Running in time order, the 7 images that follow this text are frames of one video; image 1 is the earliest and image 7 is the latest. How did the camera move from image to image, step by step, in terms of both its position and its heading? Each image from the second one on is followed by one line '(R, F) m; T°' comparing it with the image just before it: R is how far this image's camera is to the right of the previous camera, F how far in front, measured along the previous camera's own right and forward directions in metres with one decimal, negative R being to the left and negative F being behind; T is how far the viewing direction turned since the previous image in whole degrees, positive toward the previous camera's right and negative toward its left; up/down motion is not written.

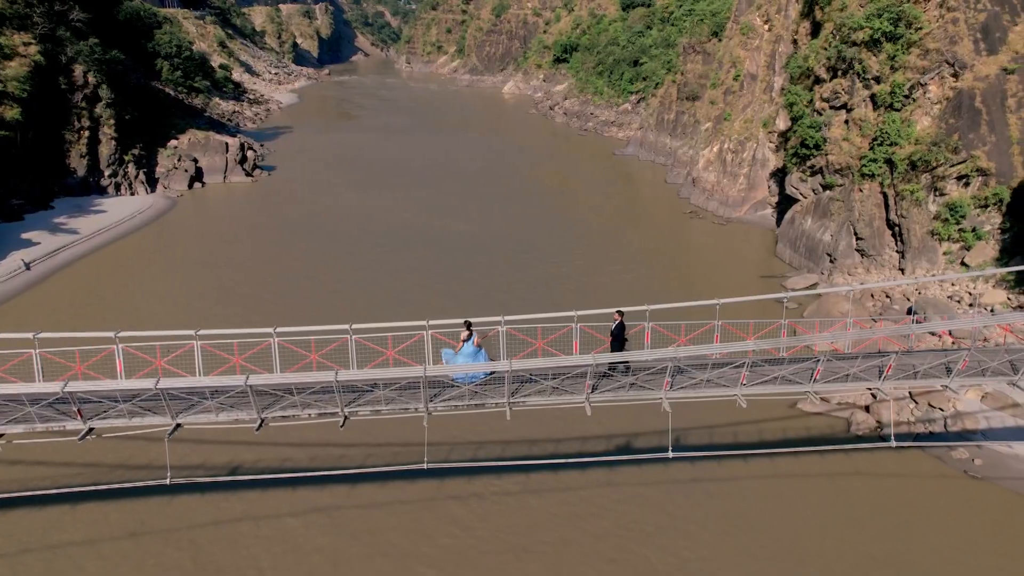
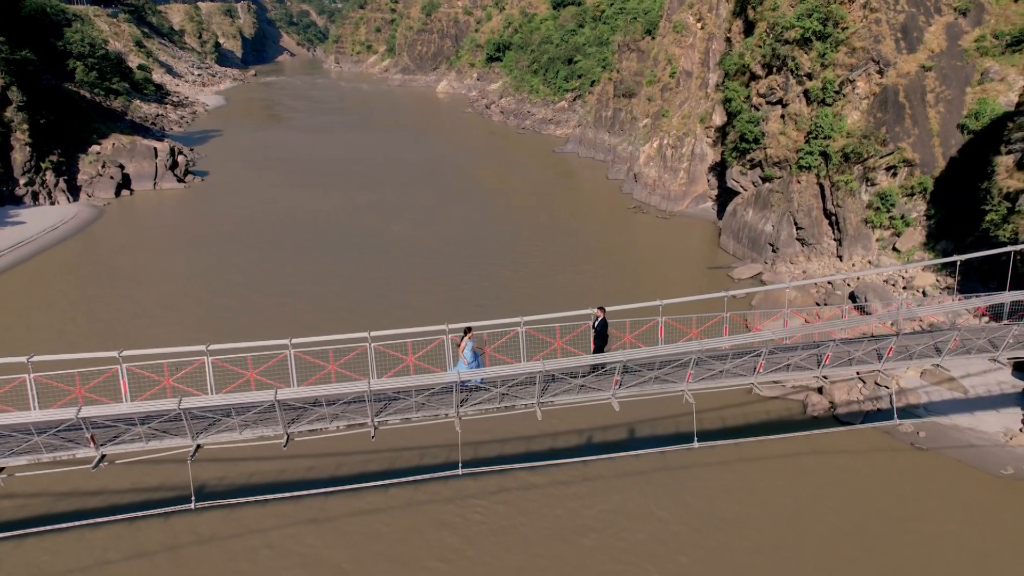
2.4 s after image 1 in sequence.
(-0.9, +0.1) m; +6°
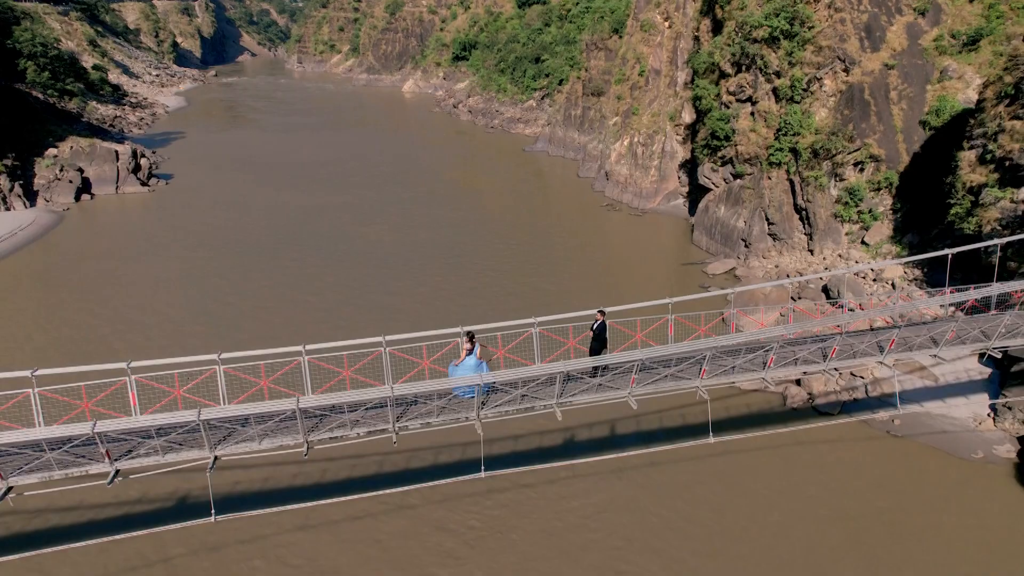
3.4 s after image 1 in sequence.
(-0.5, 0.0) m; +3°
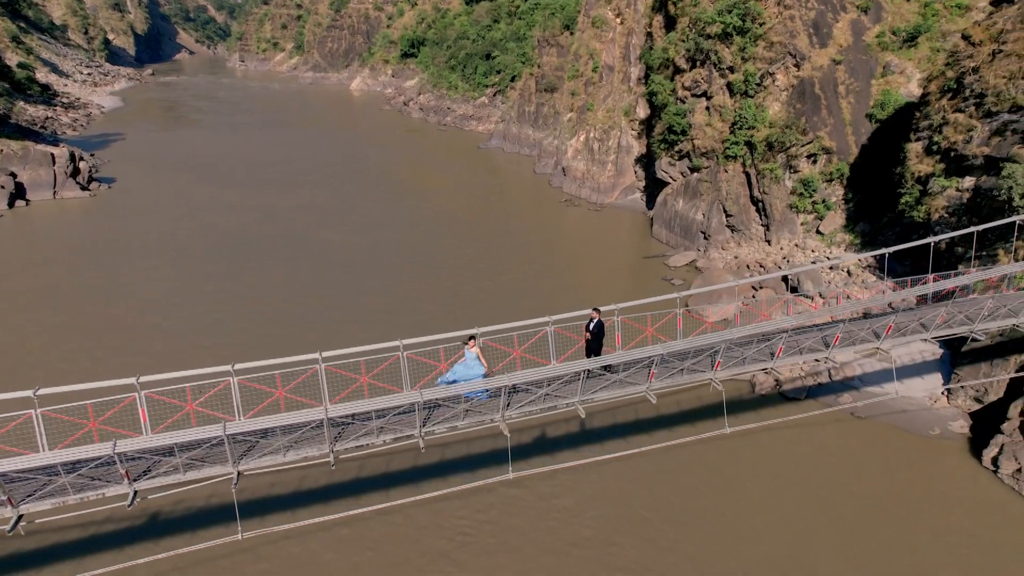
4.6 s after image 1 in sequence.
(-0.7, +0.1) m; +4°
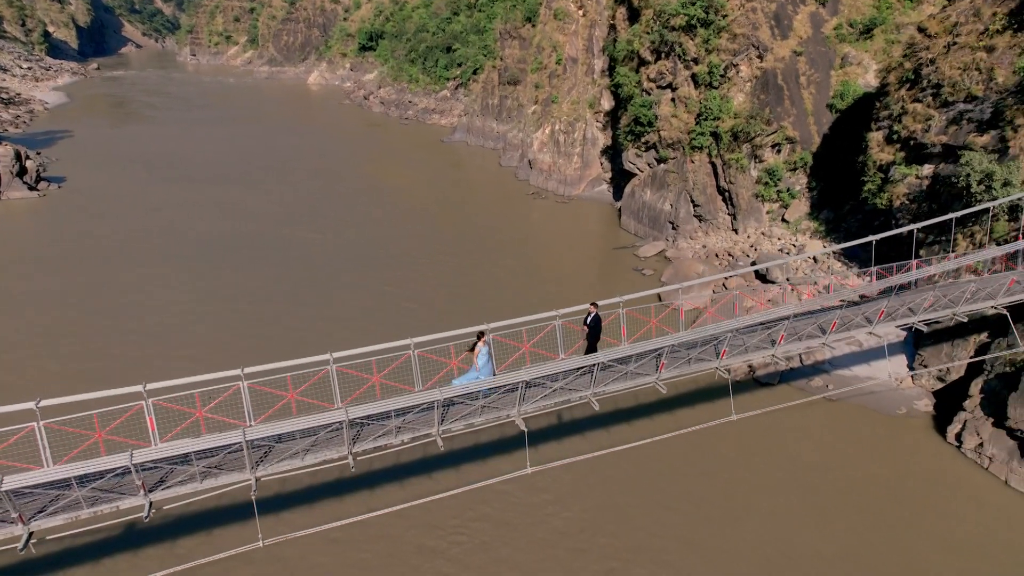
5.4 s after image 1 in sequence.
(-0.5, 0.0) m; +3°
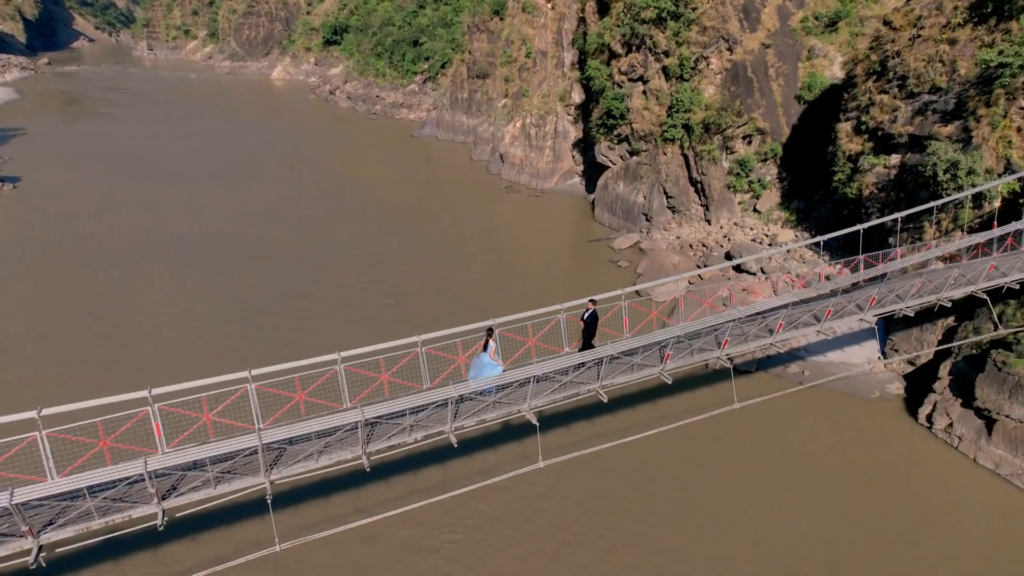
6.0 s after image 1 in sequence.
(-0.4, 0.0) m; +3°
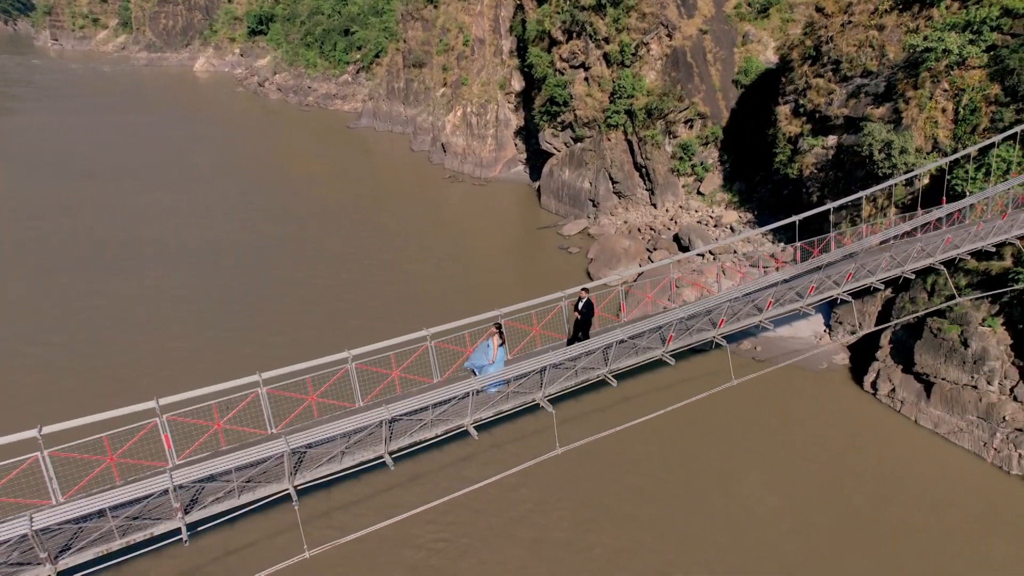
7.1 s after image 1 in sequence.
(-0.7, +0.1) m; +5°
